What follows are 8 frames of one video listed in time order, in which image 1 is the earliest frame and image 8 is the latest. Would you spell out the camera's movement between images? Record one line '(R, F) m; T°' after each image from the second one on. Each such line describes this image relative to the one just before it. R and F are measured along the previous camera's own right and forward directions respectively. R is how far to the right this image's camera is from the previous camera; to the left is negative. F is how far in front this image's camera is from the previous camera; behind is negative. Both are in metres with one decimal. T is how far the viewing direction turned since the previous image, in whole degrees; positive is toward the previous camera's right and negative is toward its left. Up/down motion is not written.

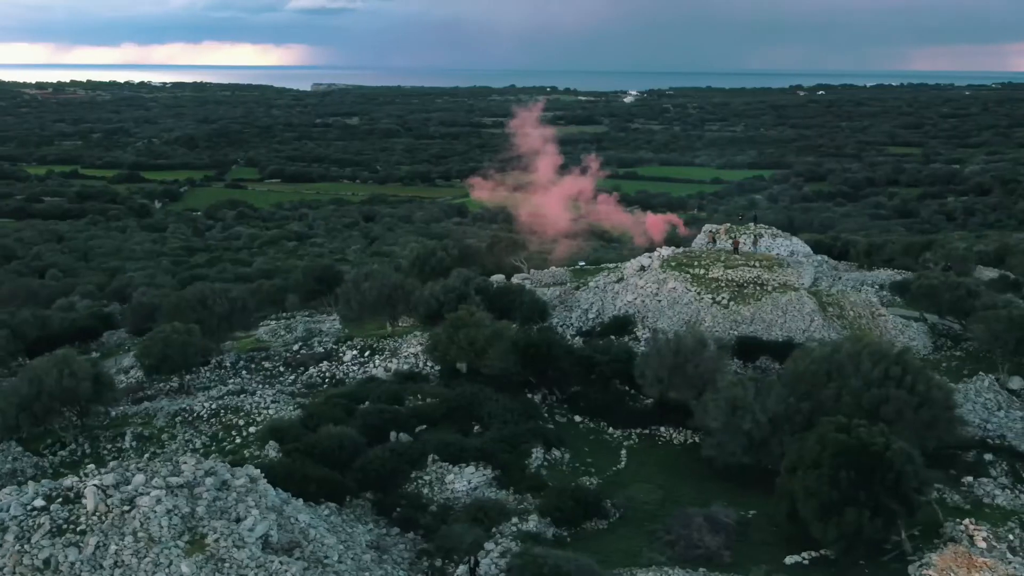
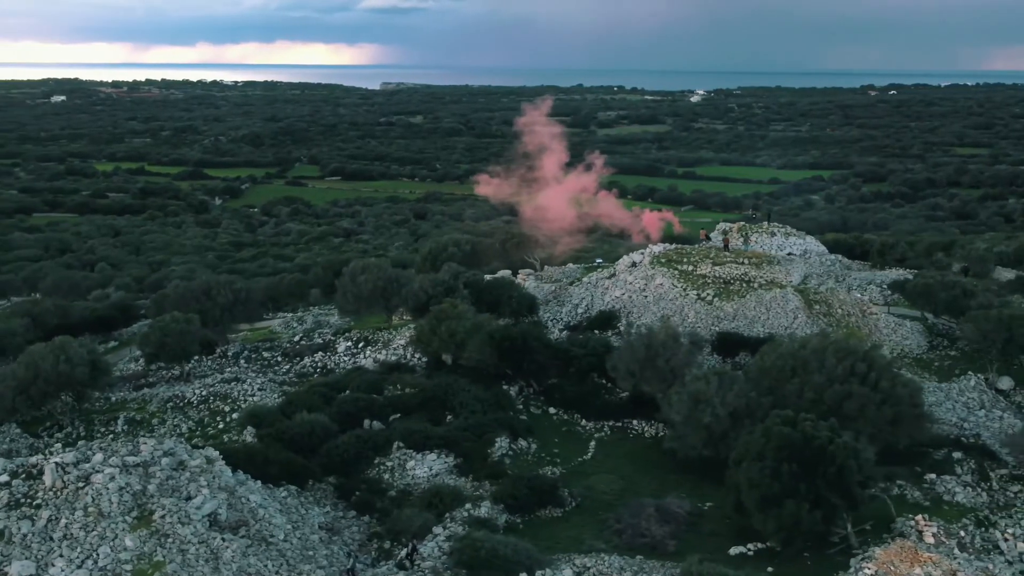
(+1.6, -0.4) m; -3°
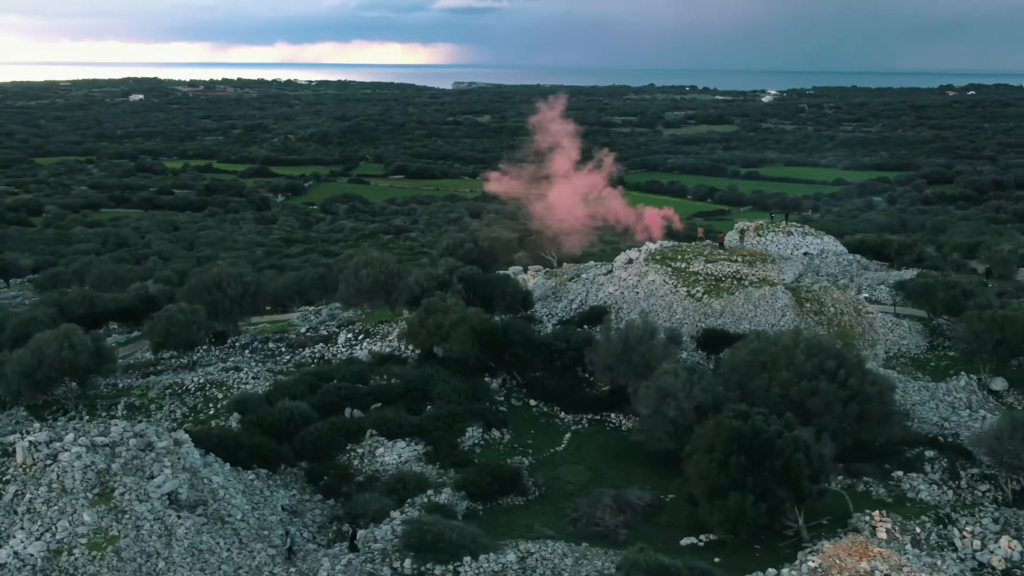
(+1.6, -0.4) m; -3°
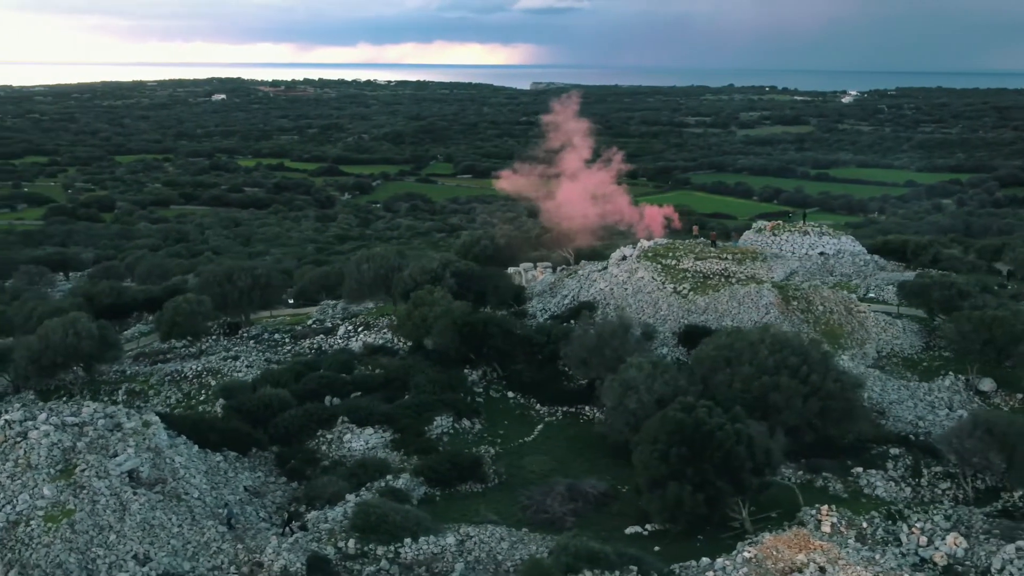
(+1.8, -0.4) m; -4°
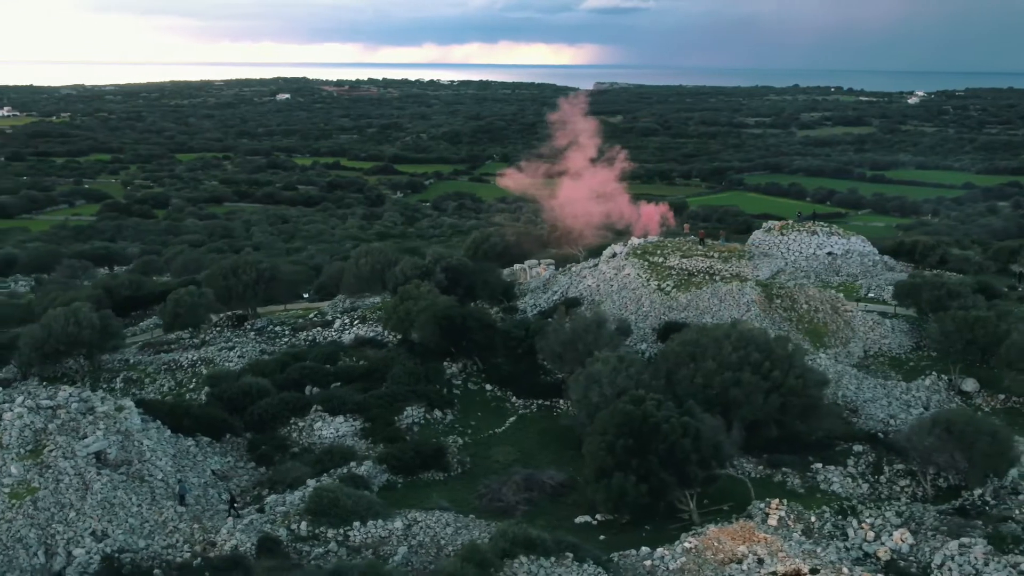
(+1.6, -0.4) m; -3°
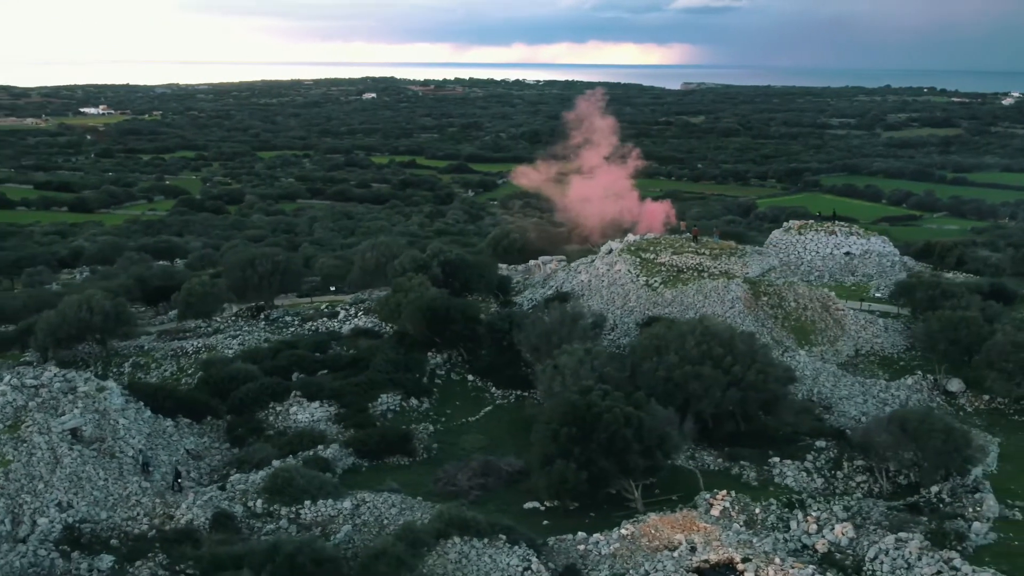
(+2.0, -0.5) m; -4°
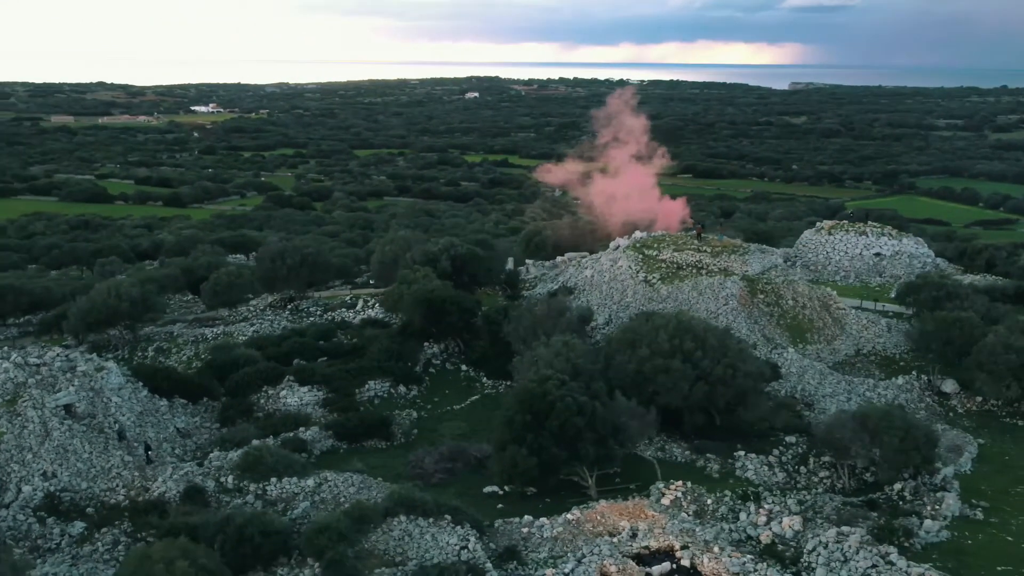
(+2.2, -0.5) m; -5°
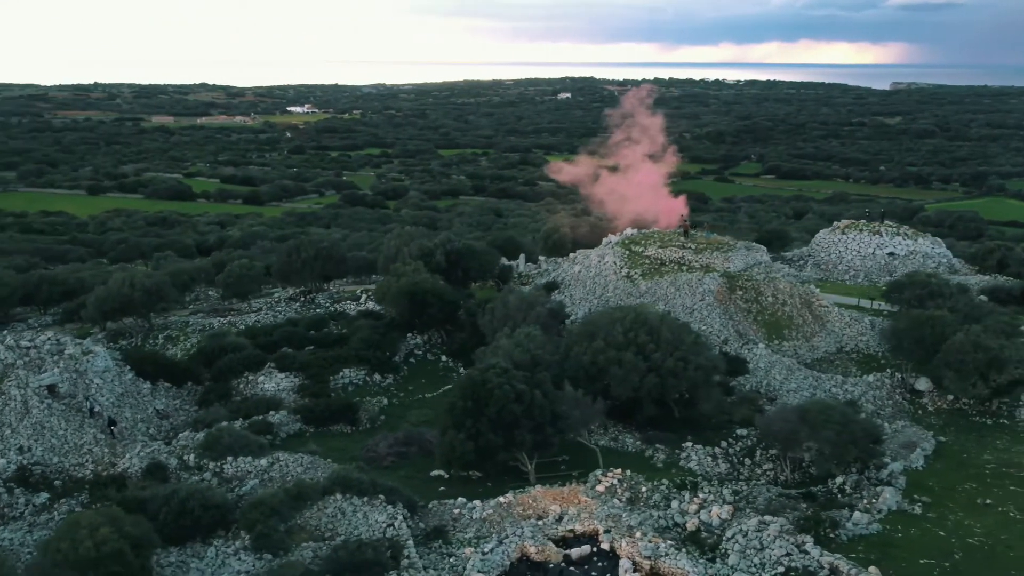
(+2.4, -0.6) m; -5°
